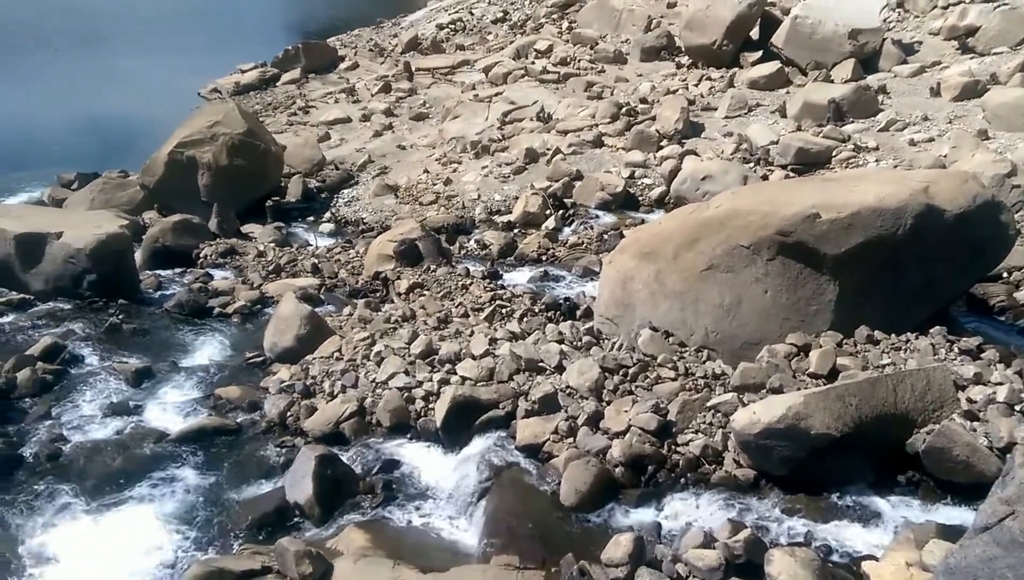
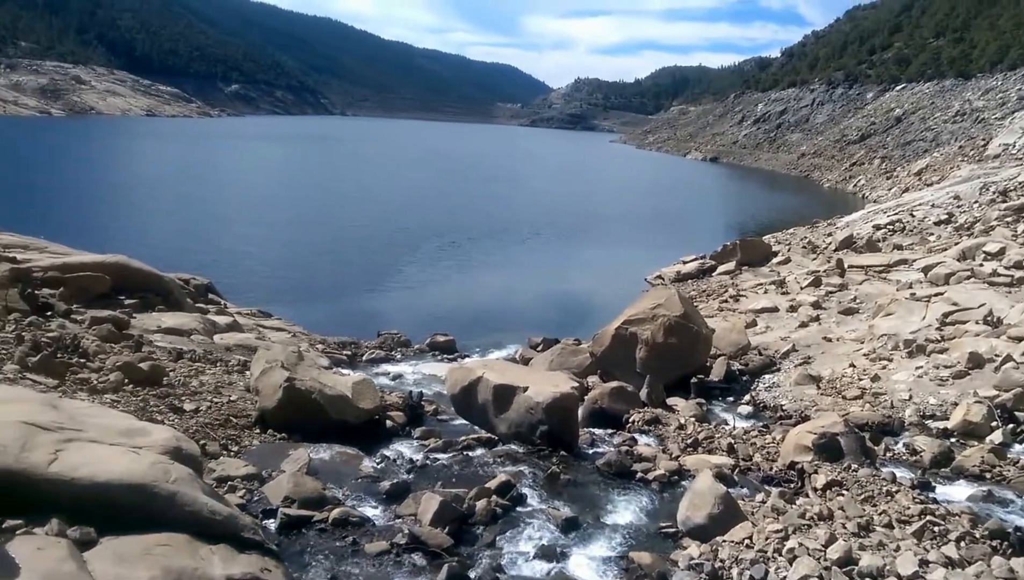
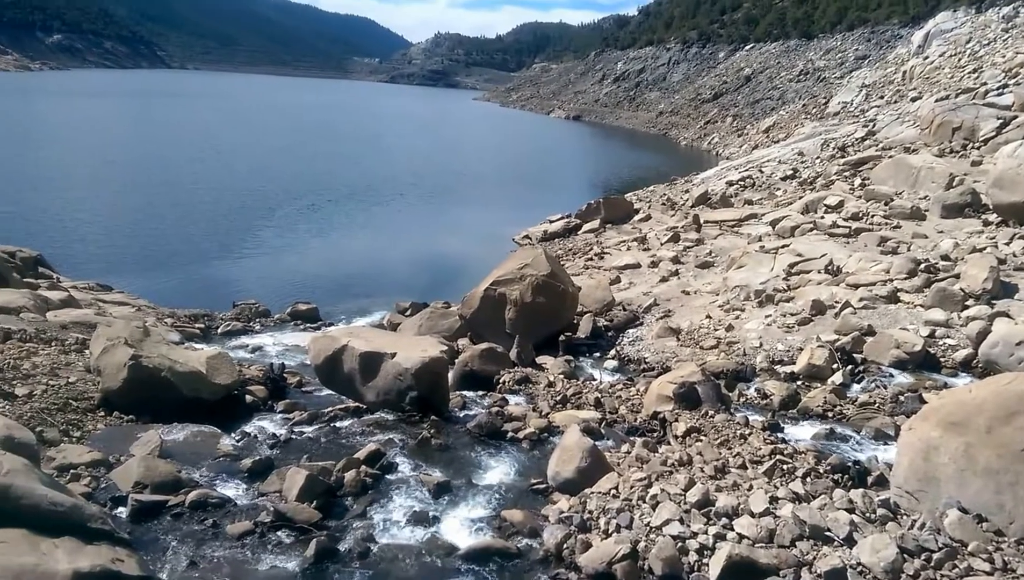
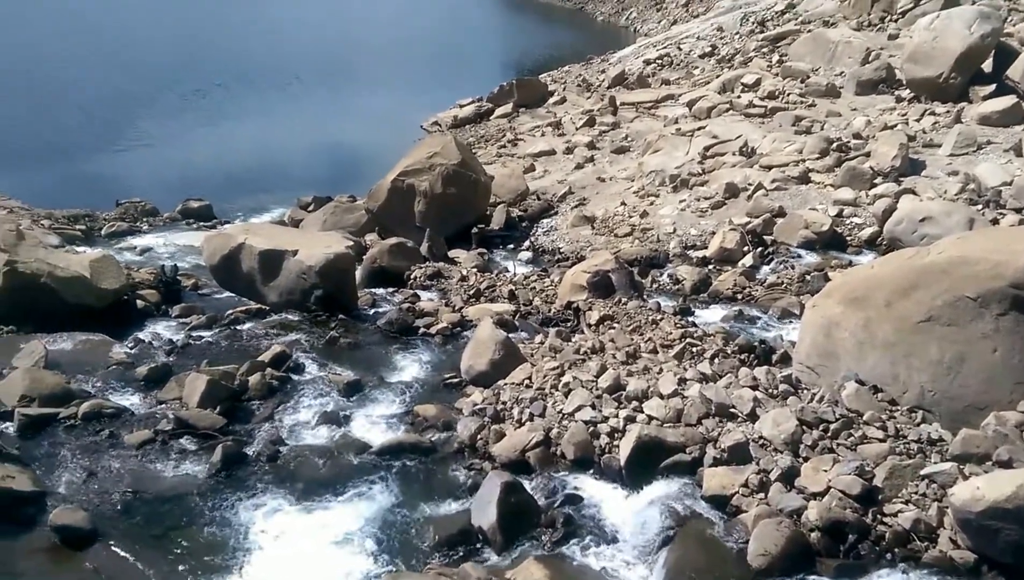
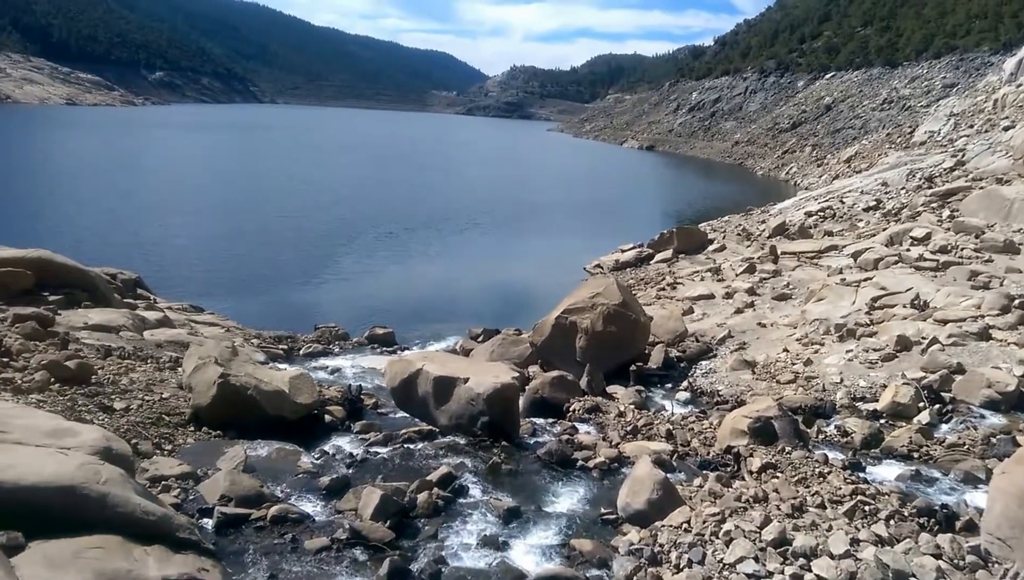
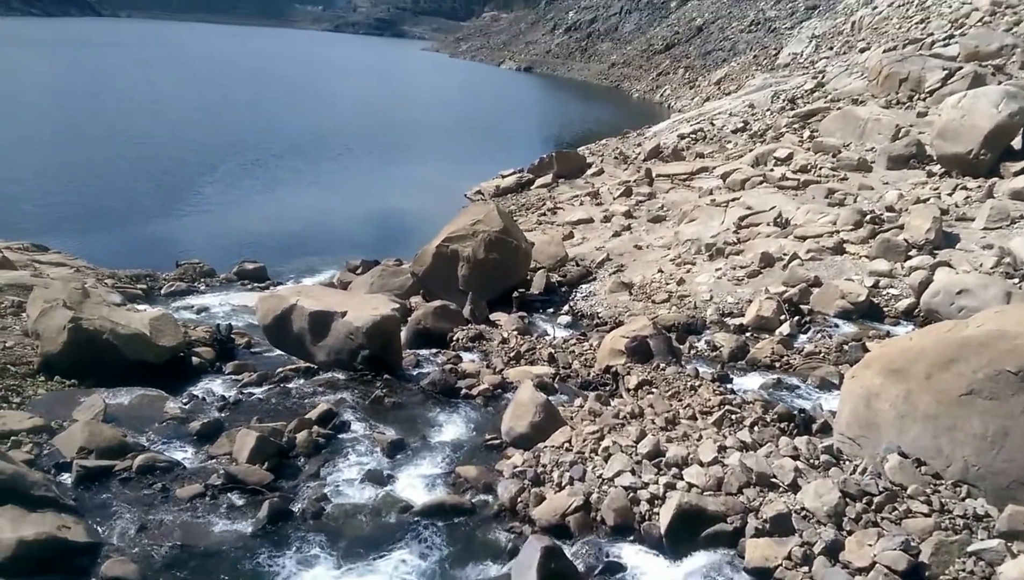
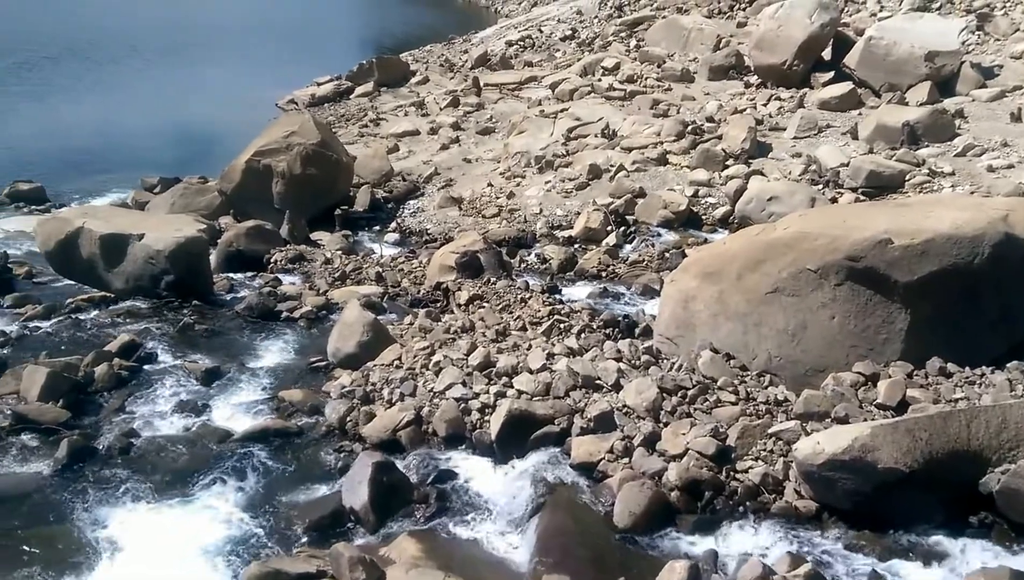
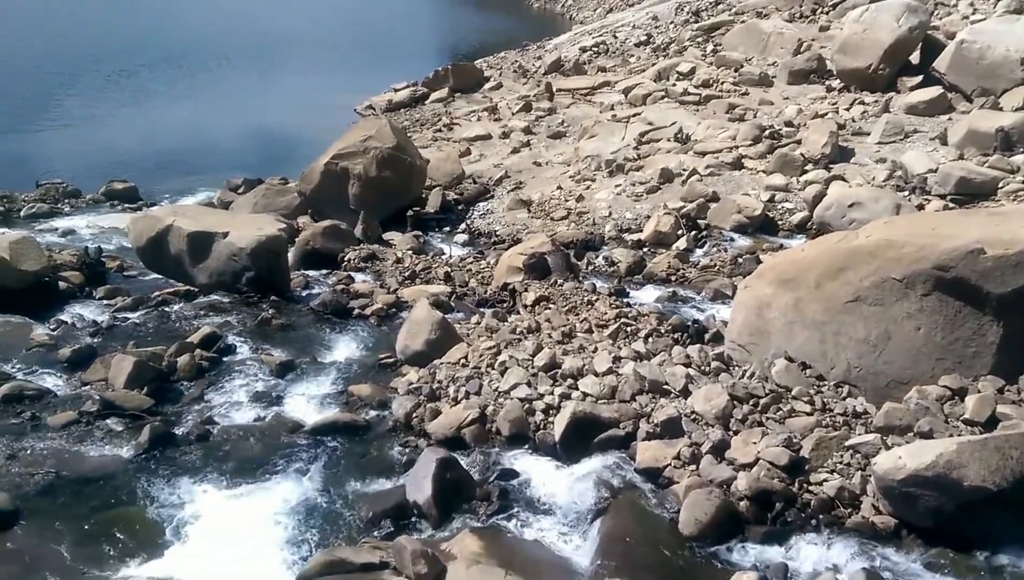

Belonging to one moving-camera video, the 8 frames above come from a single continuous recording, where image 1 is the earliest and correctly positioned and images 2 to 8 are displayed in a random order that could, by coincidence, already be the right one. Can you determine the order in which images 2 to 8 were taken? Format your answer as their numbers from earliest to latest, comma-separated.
7, 8, 4, 6, 3, 5, 2
